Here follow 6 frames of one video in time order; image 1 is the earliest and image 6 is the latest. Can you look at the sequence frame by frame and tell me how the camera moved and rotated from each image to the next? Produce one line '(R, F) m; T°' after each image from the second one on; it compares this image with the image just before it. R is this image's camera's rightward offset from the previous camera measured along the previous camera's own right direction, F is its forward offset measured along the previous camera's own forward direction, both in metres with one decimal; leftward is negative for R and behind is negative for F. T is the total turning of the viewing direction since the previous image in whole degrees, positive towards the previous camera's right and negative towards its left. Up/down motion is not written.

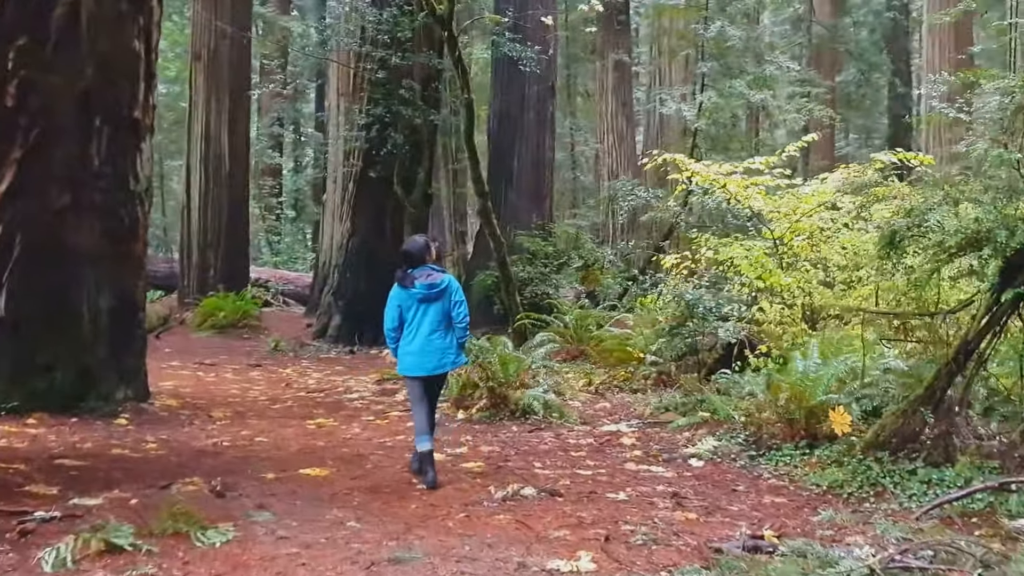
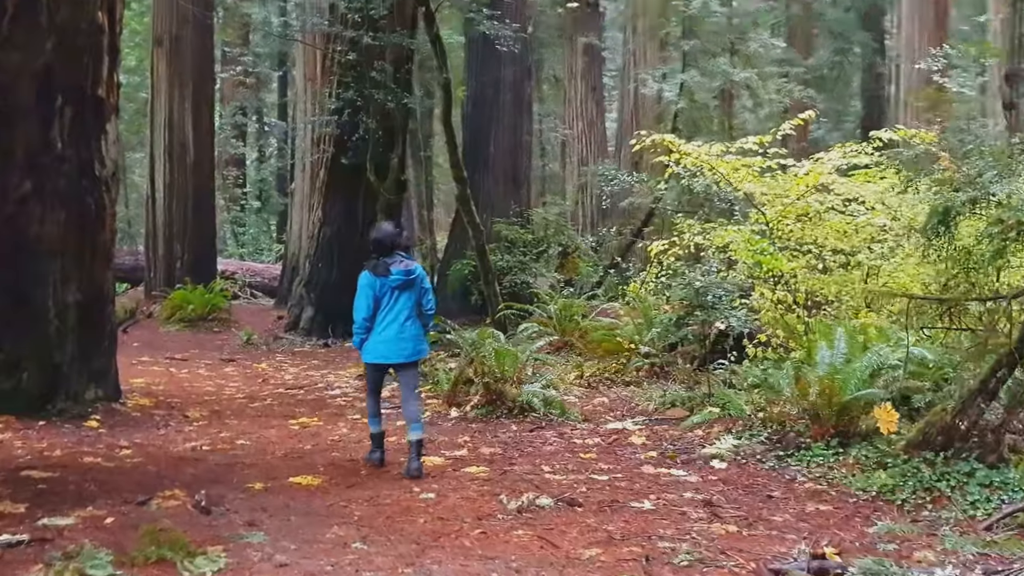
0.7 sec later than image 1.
(-0.2, +0.5) m; +2°
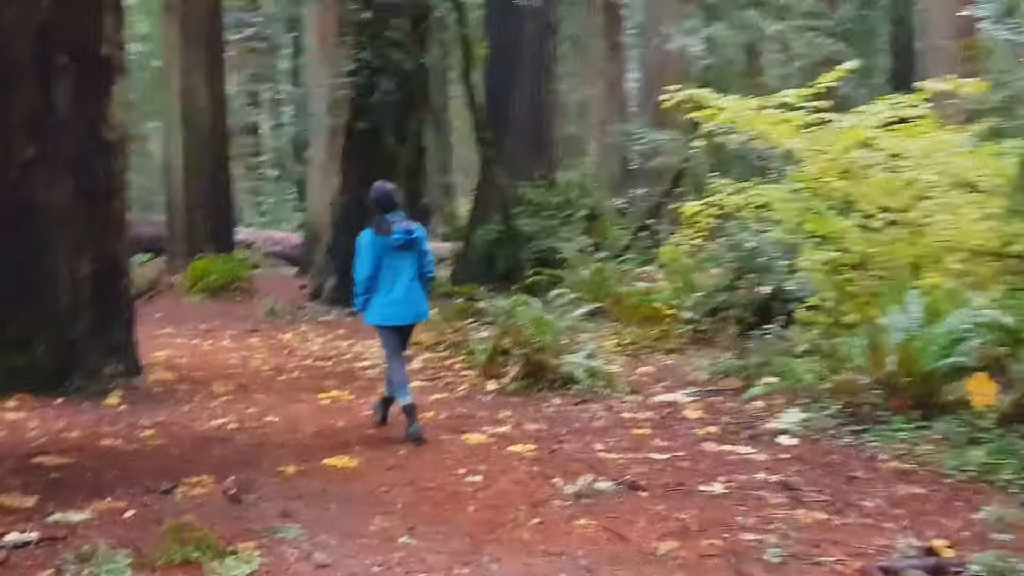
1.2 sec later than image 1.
(-0.2, +0.4) m; -1°
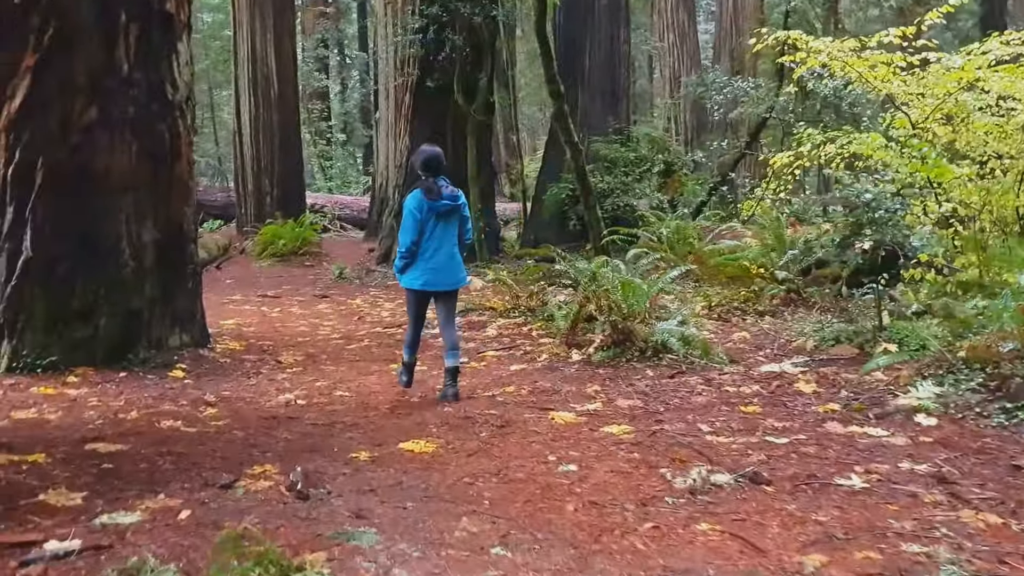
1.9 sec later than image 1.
(-0.1, +0.6) m; -4°
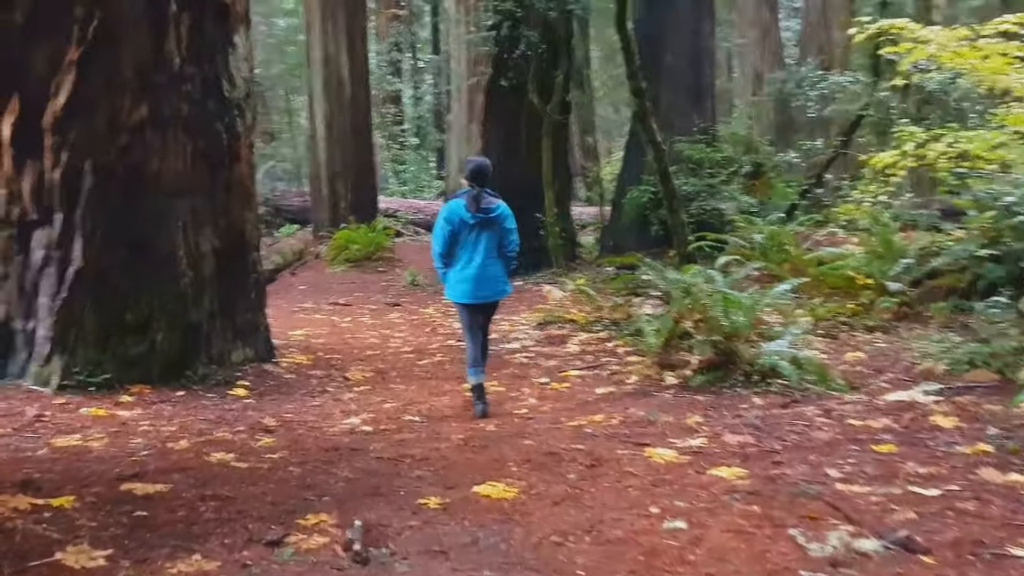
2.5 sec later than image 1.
(-0.1, +0.6) m; -5°
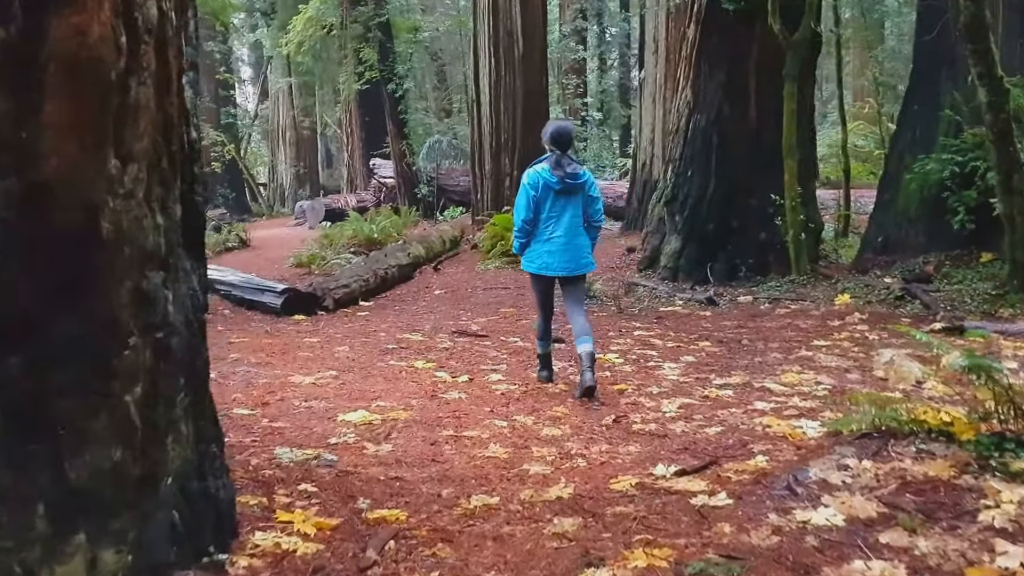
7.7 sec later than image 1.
(-0.5, +4.7) m; -12°
